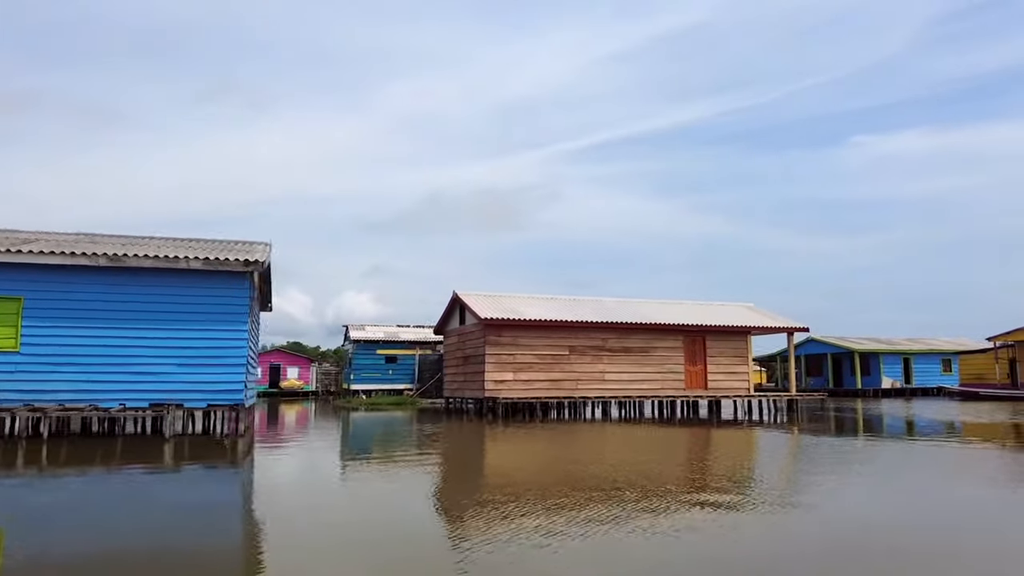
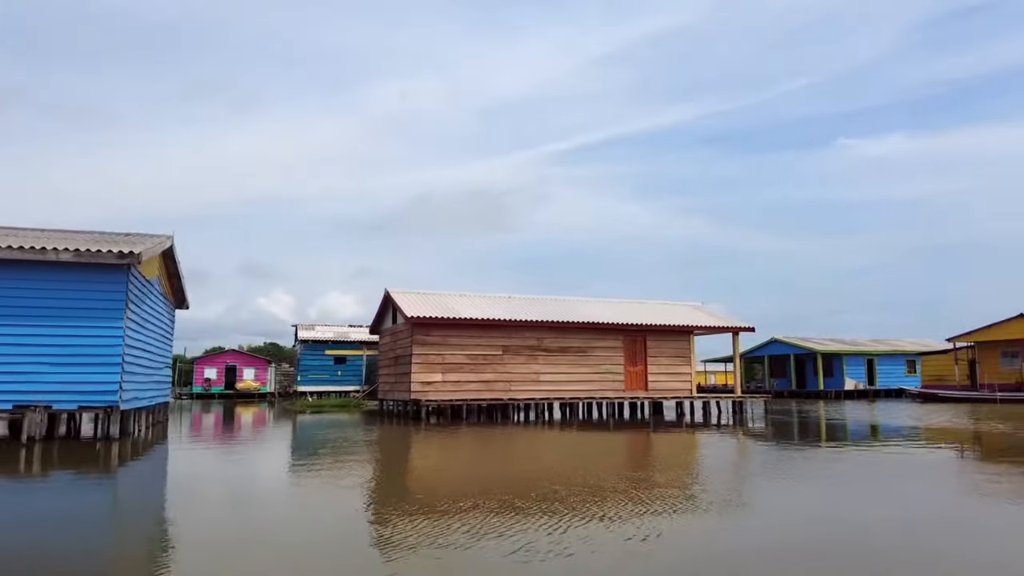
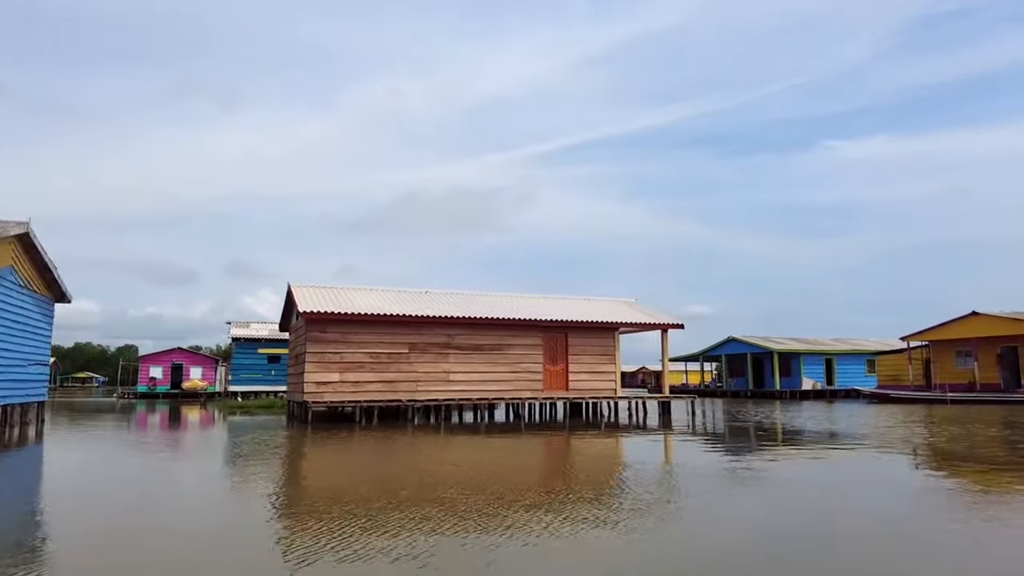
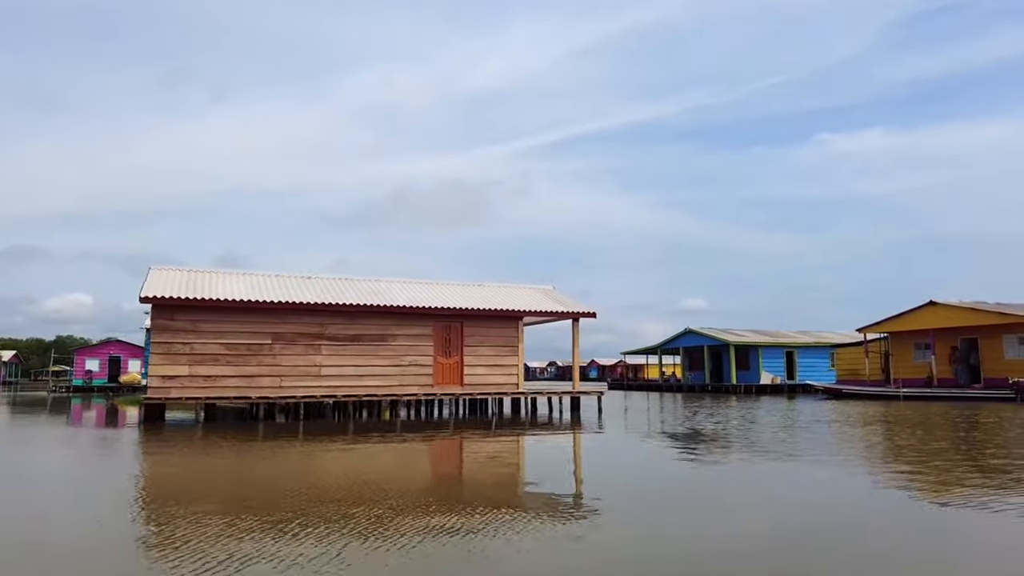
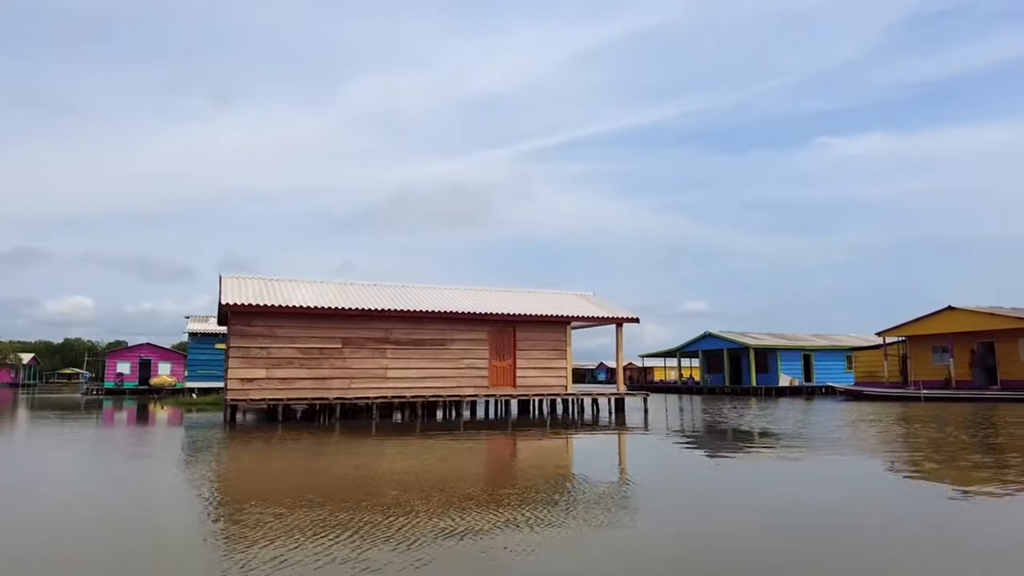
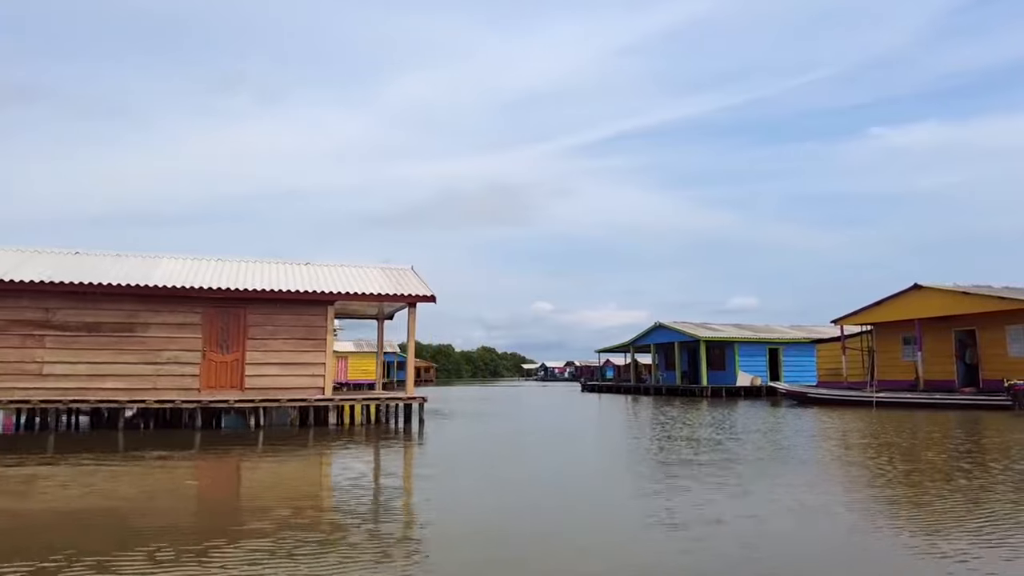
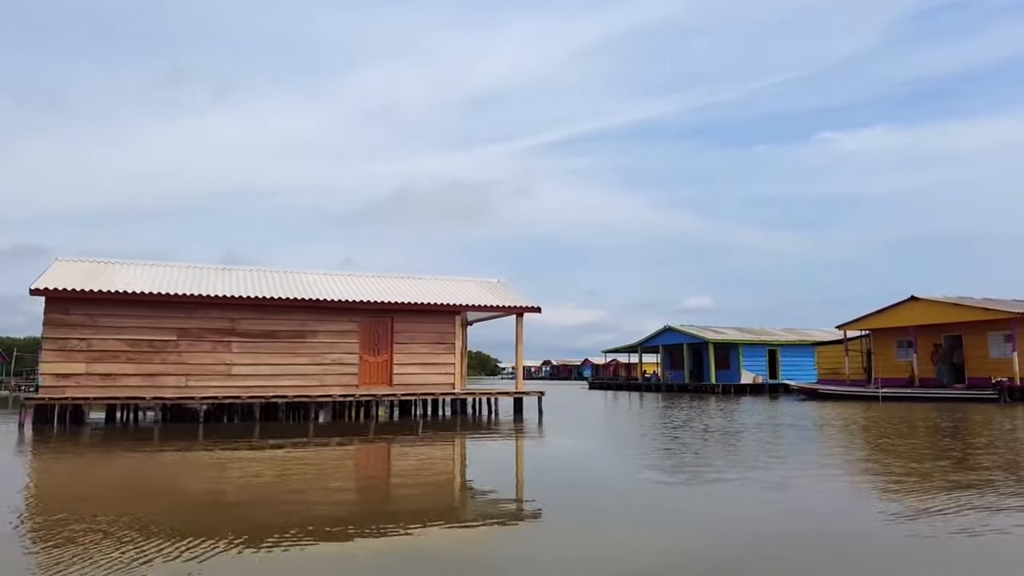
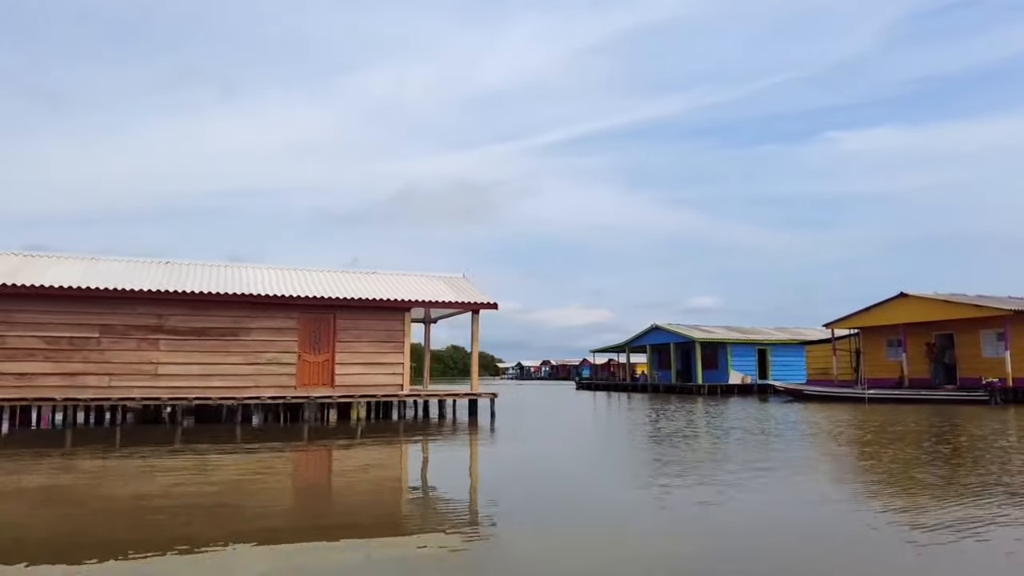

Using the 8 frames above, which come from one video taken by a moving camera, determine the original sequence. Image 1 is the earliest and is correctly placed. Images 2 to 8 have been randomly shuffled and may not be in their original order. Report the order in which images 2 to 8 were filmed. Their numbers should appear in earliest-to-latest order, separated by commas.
2, 3, 5, 4, 7, 8, 6
